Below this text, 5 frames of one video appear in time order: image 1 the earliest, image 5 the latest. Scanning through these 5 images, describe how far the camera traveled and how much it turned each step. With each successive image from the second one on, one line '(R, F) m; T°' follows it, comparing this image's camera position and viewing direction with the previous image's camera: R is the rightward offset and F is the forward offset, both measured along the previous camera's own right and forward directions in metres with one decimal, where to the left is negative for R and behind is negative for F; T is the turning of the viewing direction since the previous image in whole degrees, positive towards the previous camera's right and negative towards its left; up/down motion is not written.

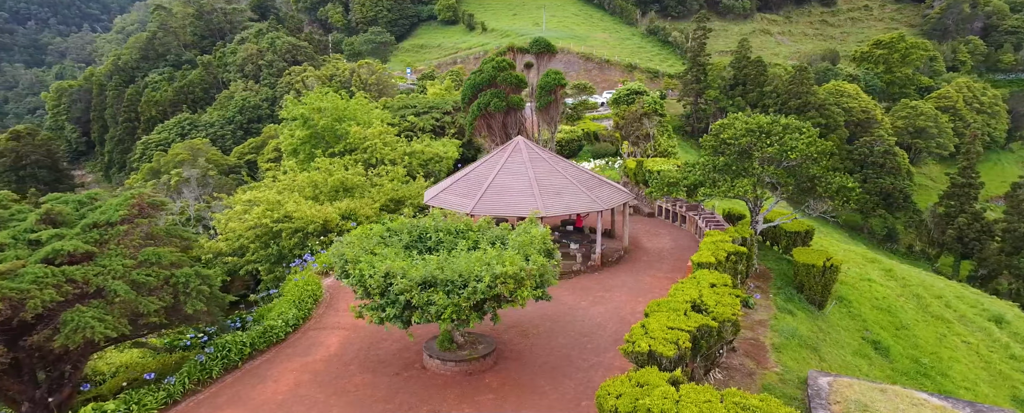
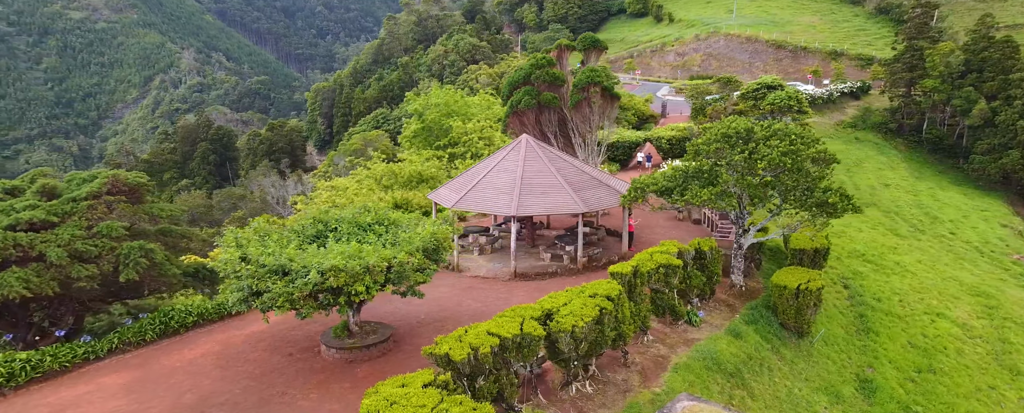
(+4.7, +0.6) m; -12°
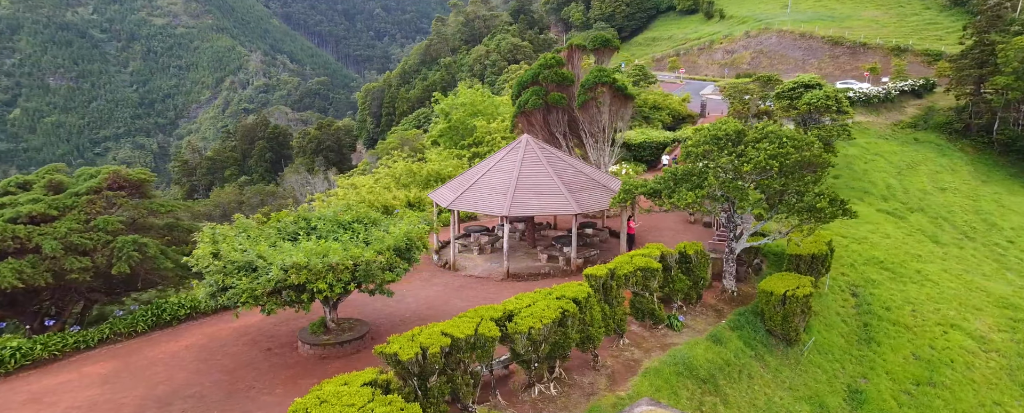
(+1.2, 0.0) m; -3°
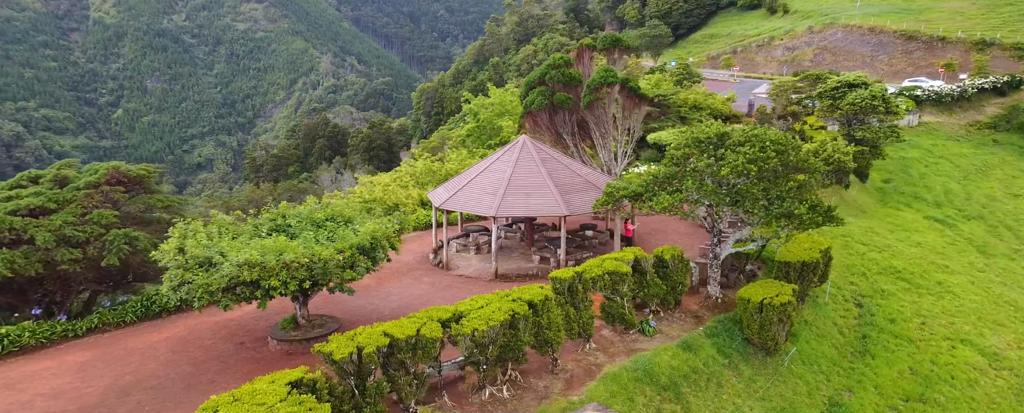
(+1.4, 0.0) m; -3°
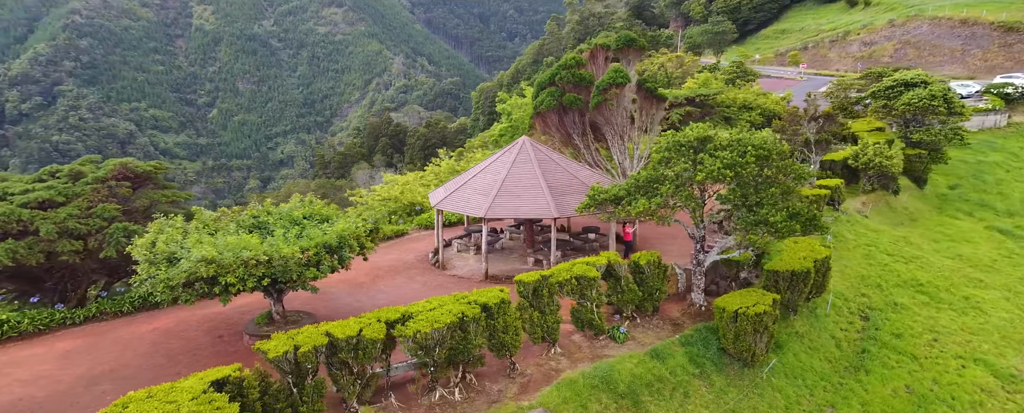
(+1.6, 0.0) m; -4°
